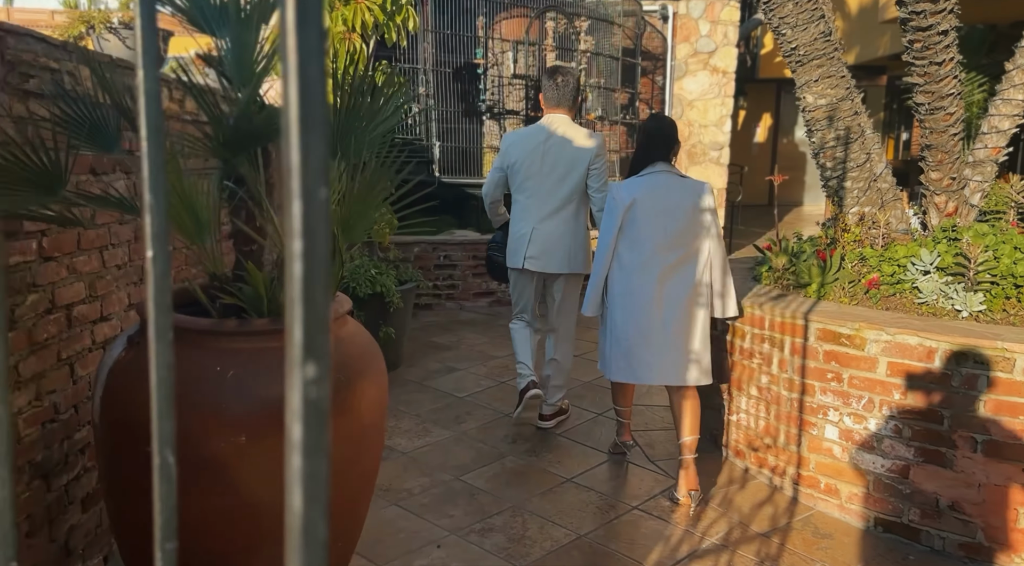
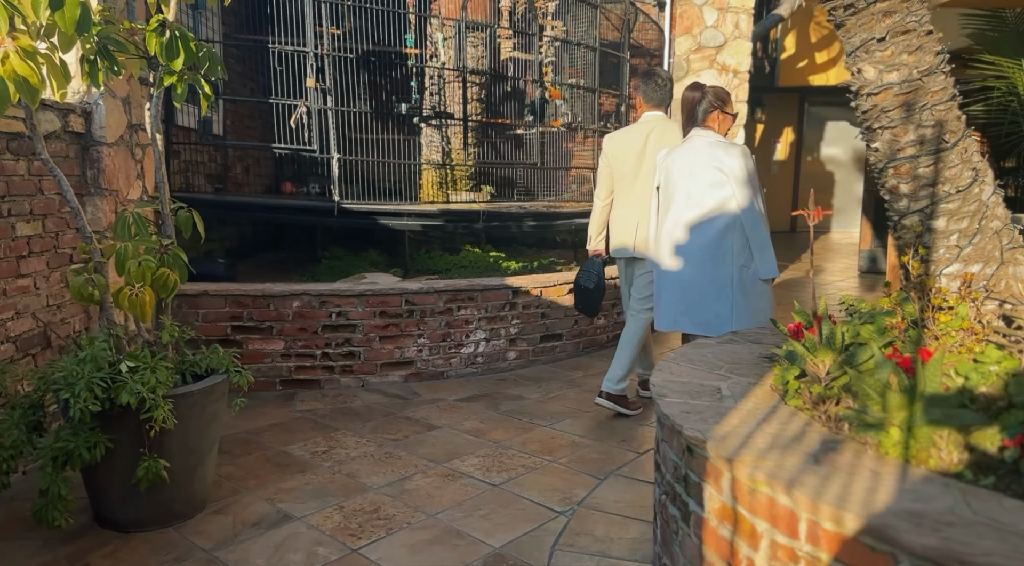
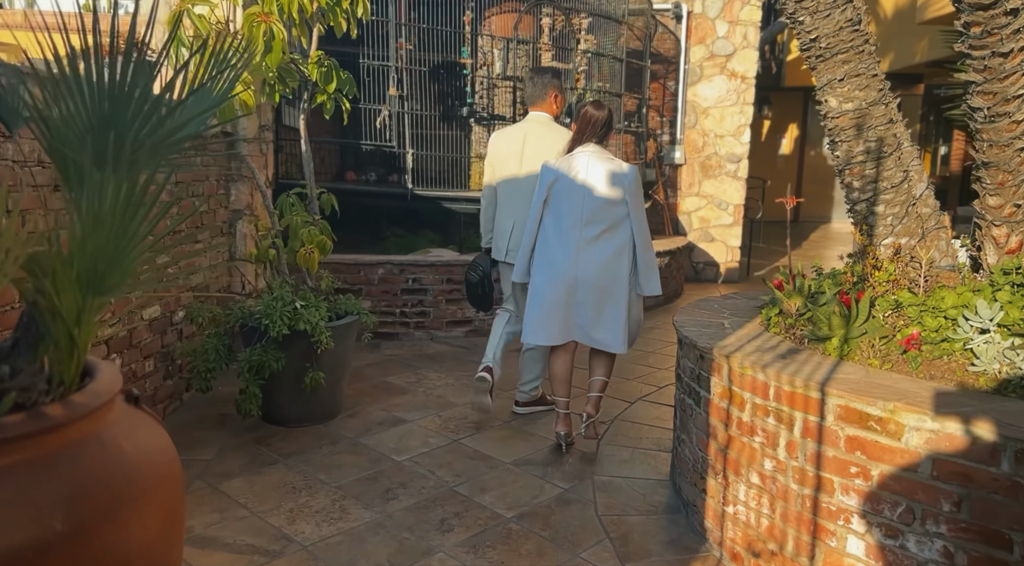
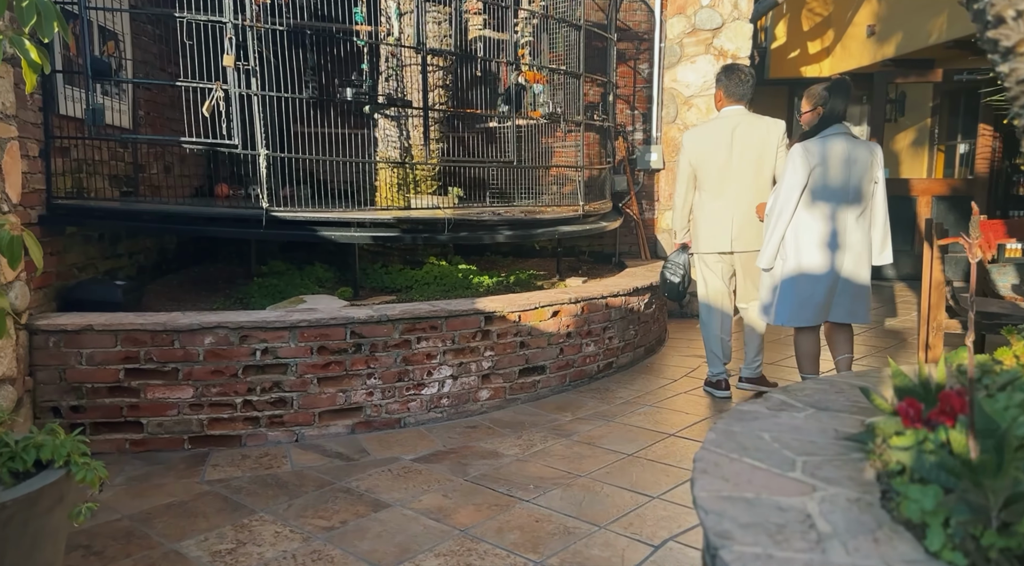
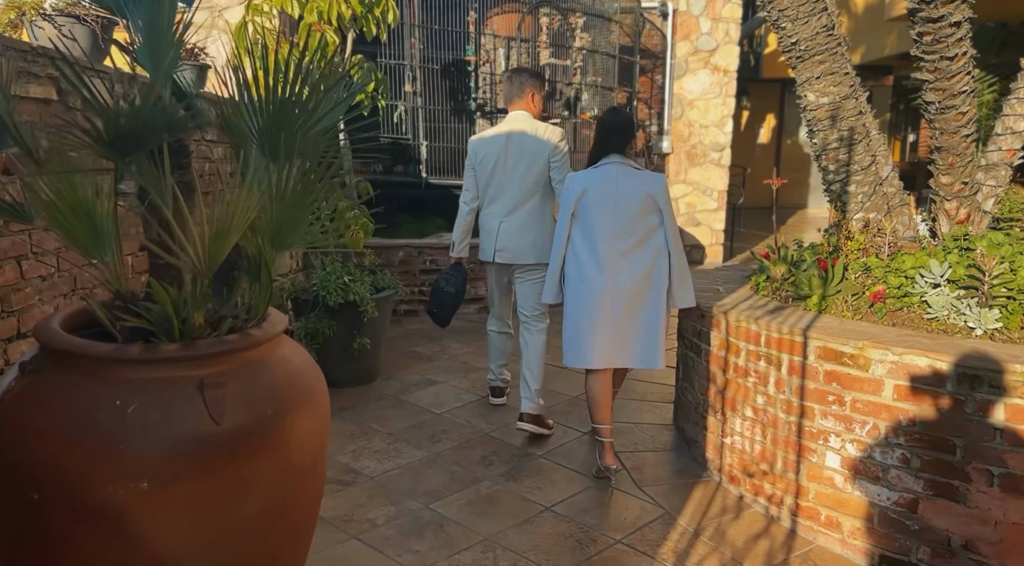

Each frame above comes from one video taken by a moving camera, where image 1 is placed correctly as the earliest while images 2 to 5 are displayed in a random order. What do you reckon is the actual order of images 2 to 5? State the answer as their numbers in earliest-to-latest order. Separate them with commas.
5, 3, 2, 4
